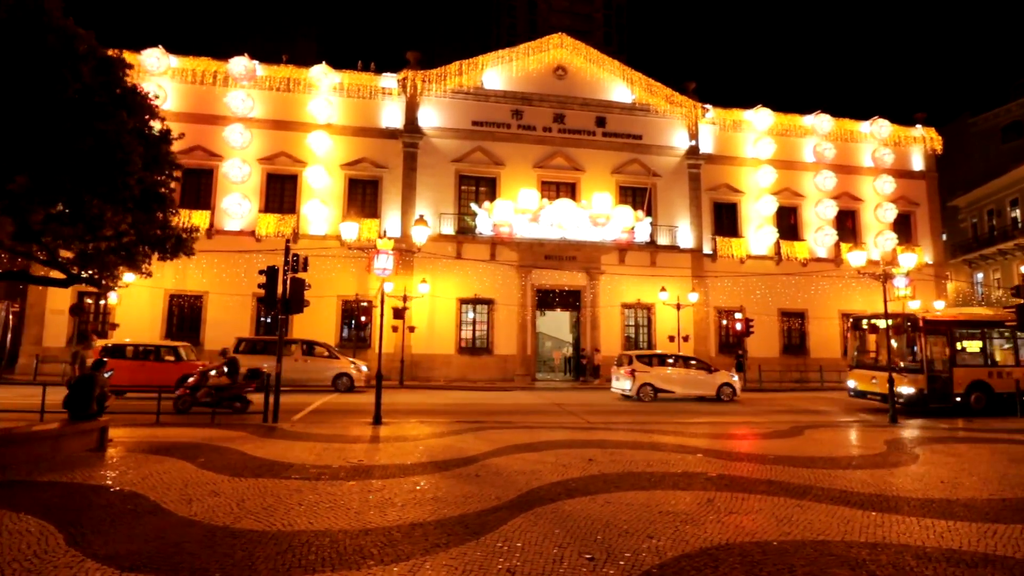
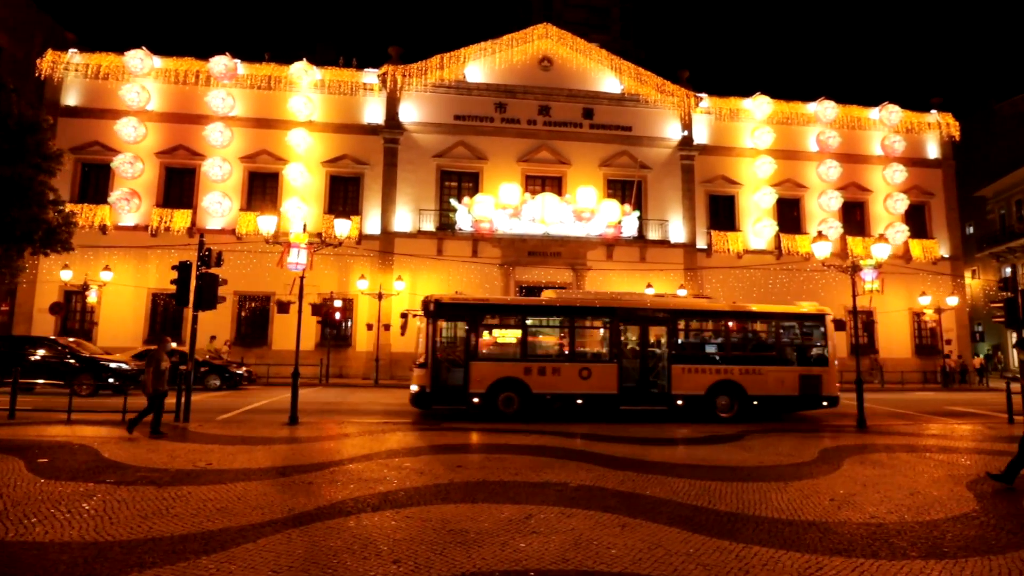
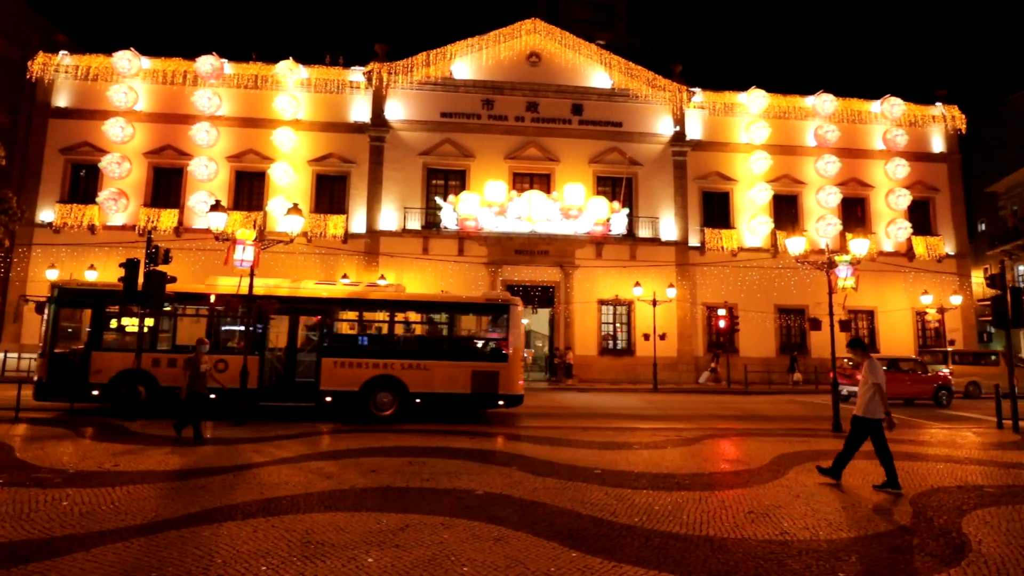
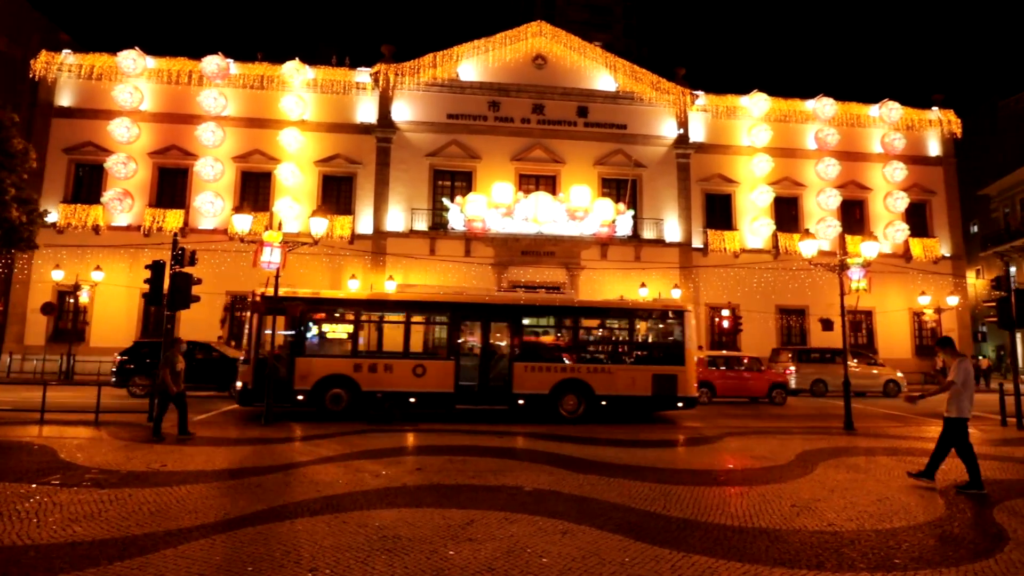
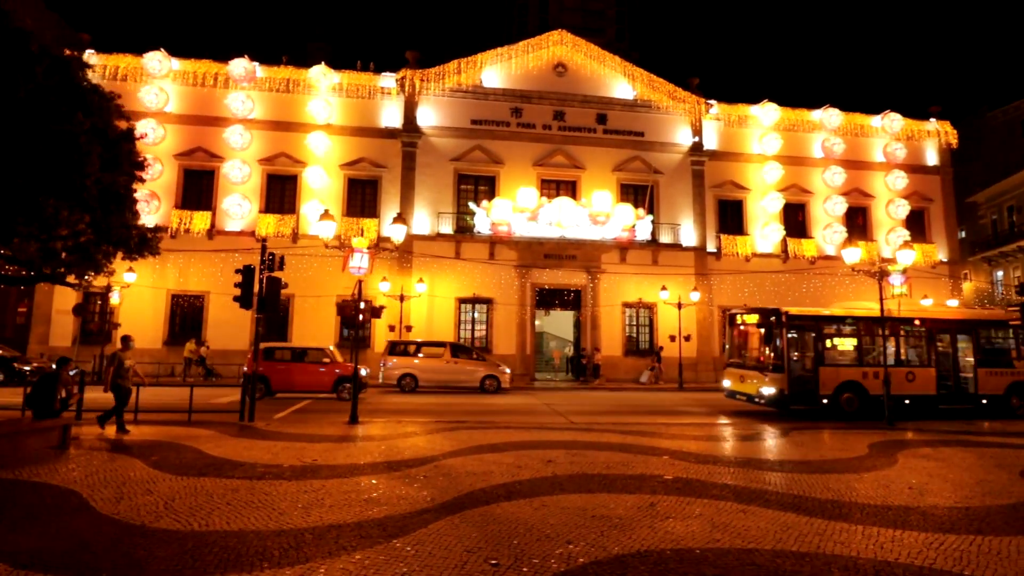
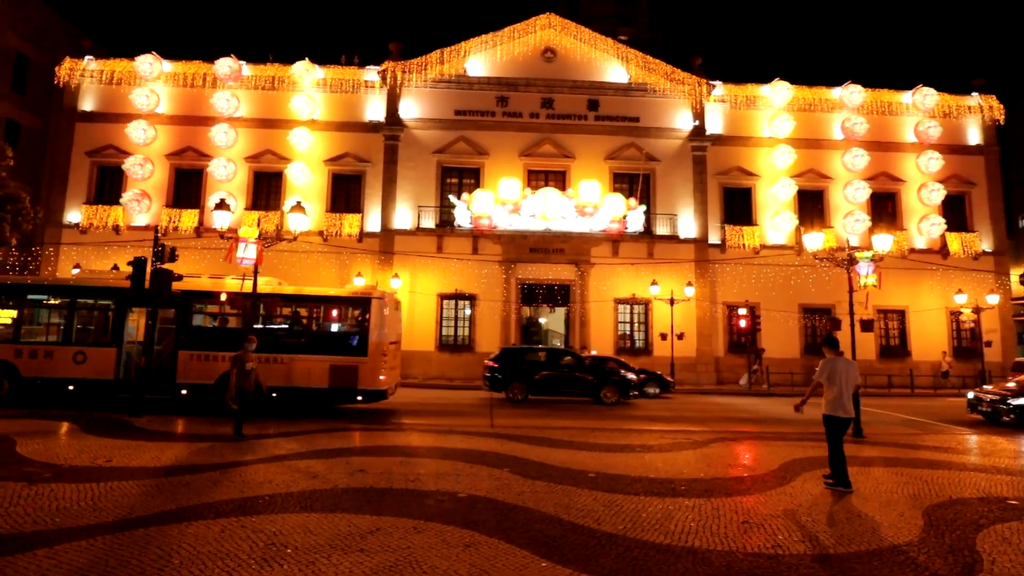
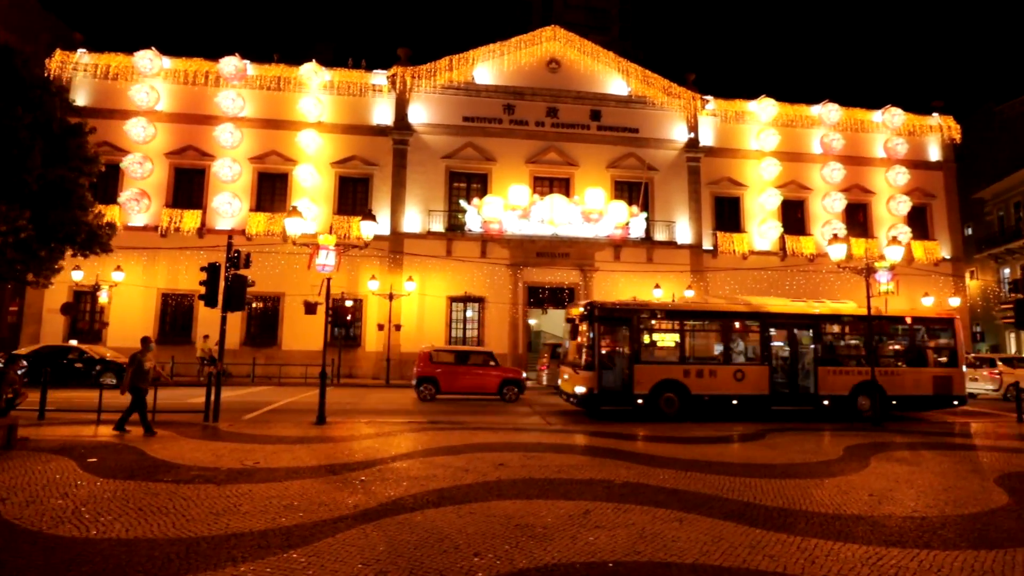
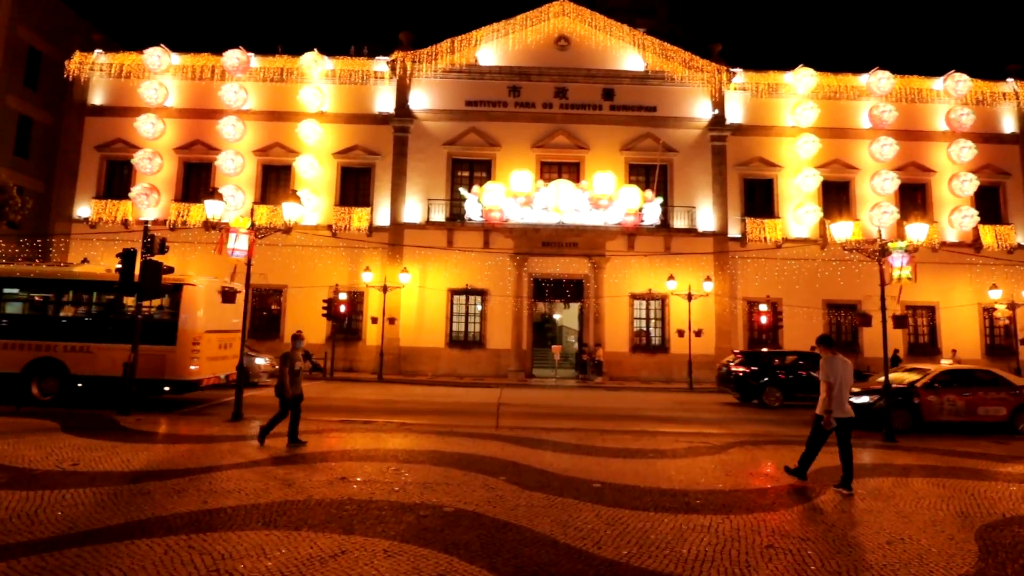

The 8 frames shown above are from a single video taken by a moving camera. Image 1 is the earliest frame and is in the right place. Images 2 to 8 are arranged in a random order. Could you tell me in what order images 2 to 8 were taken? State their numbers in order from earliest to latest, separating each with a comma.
5, 7, 2, 4, 3, 6, 8
